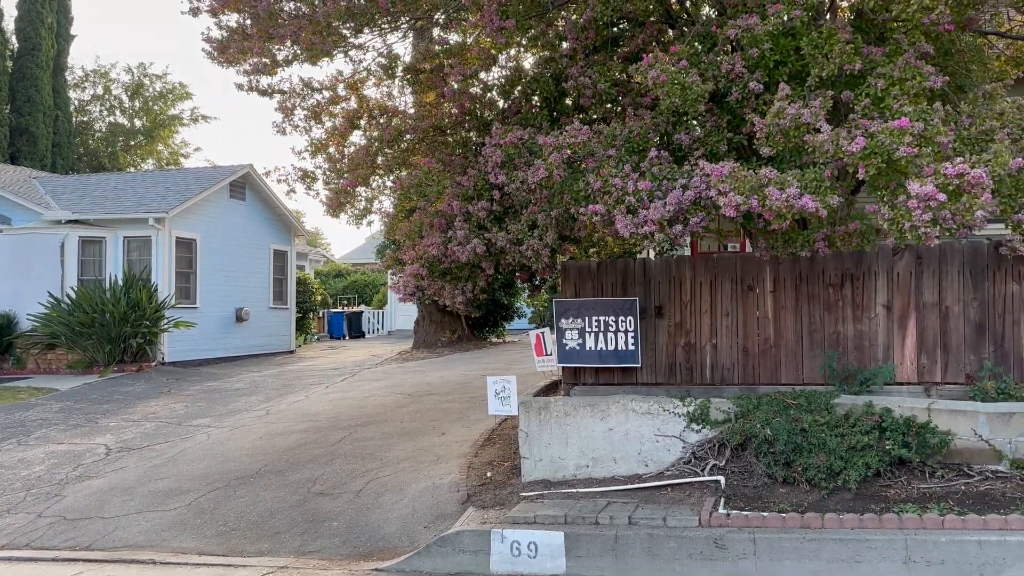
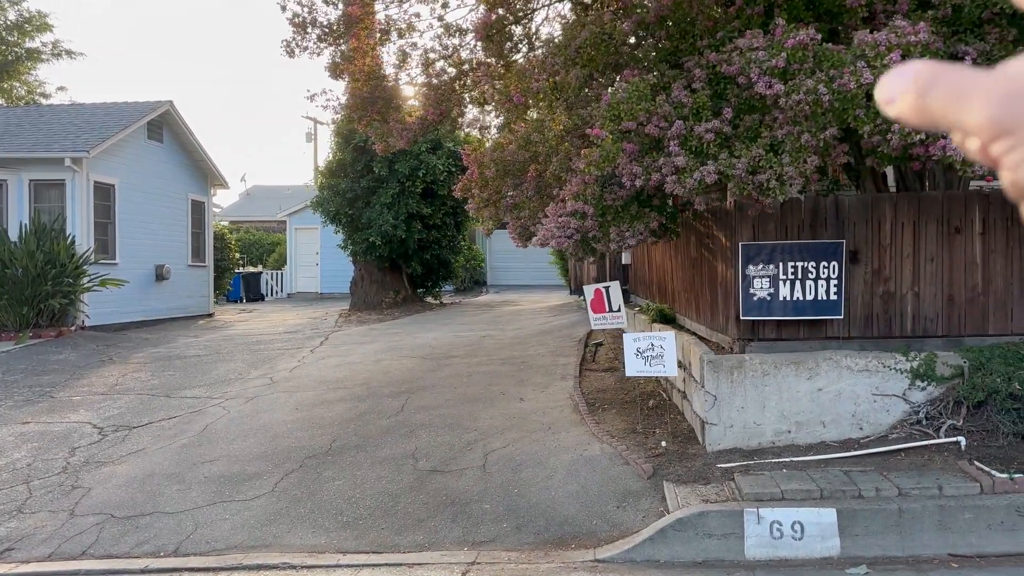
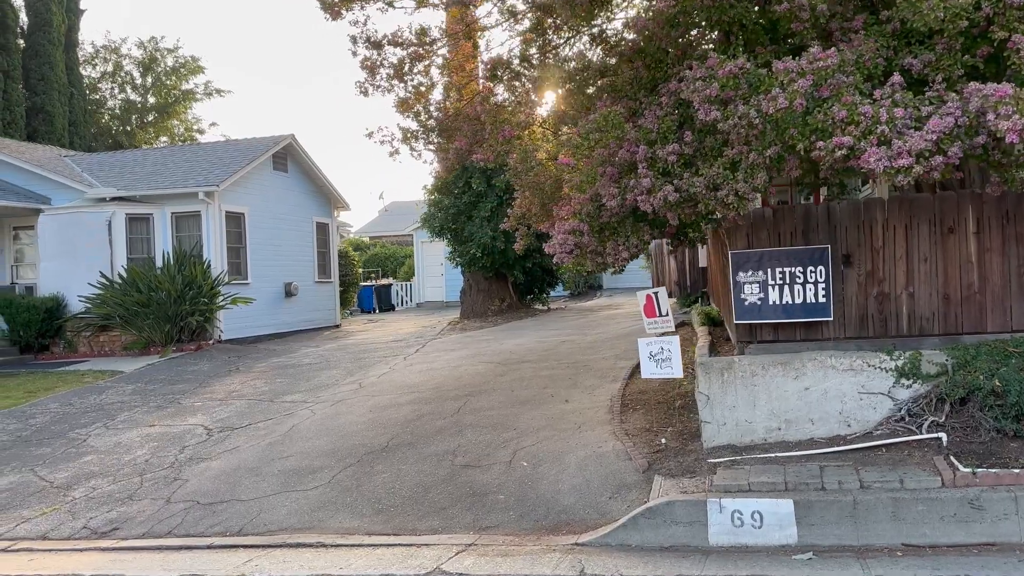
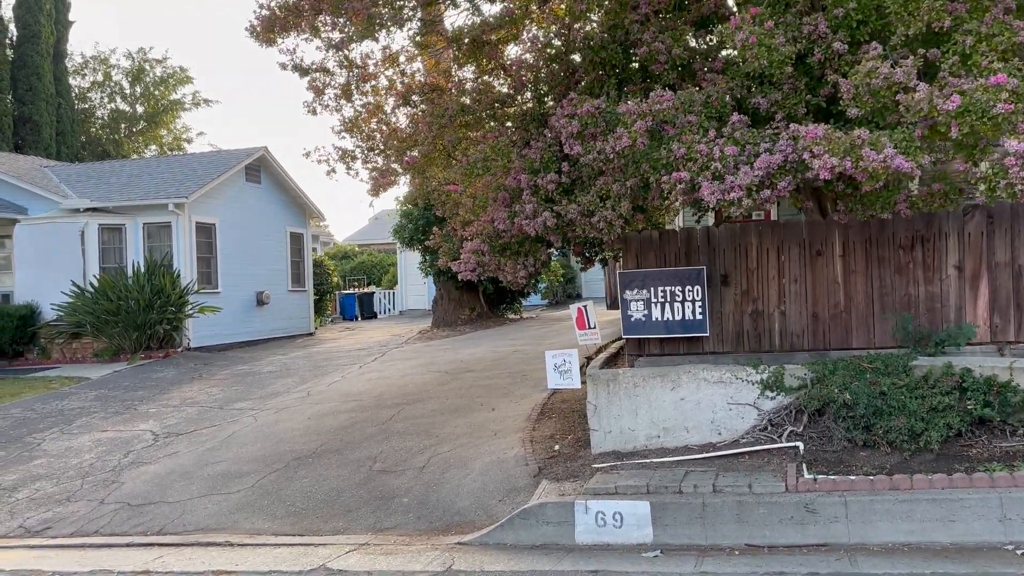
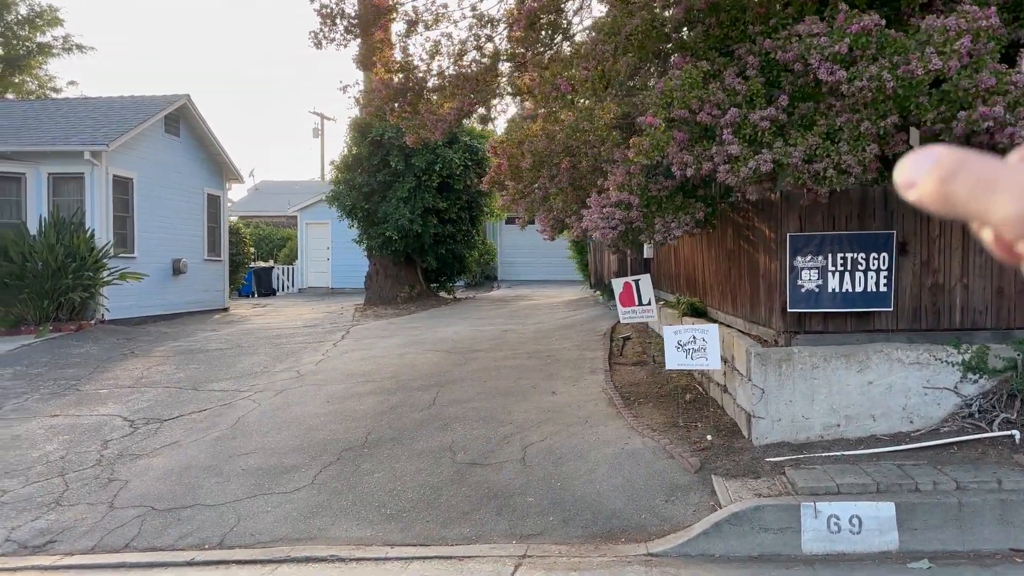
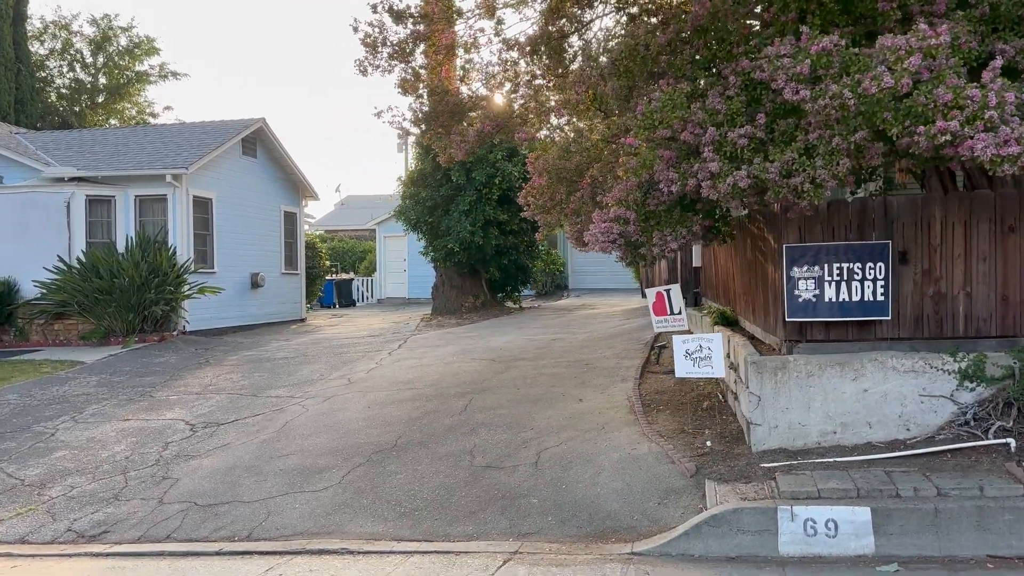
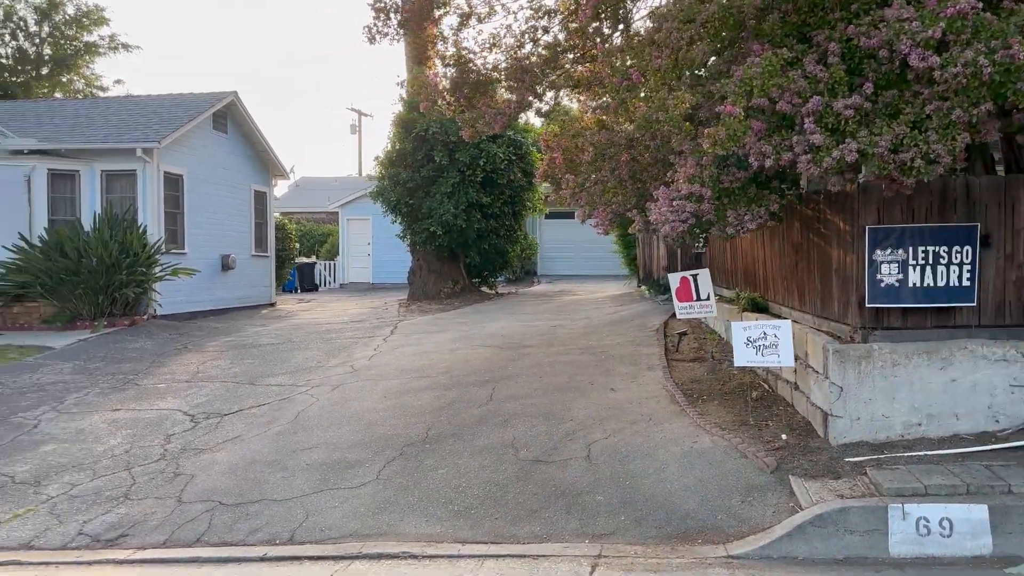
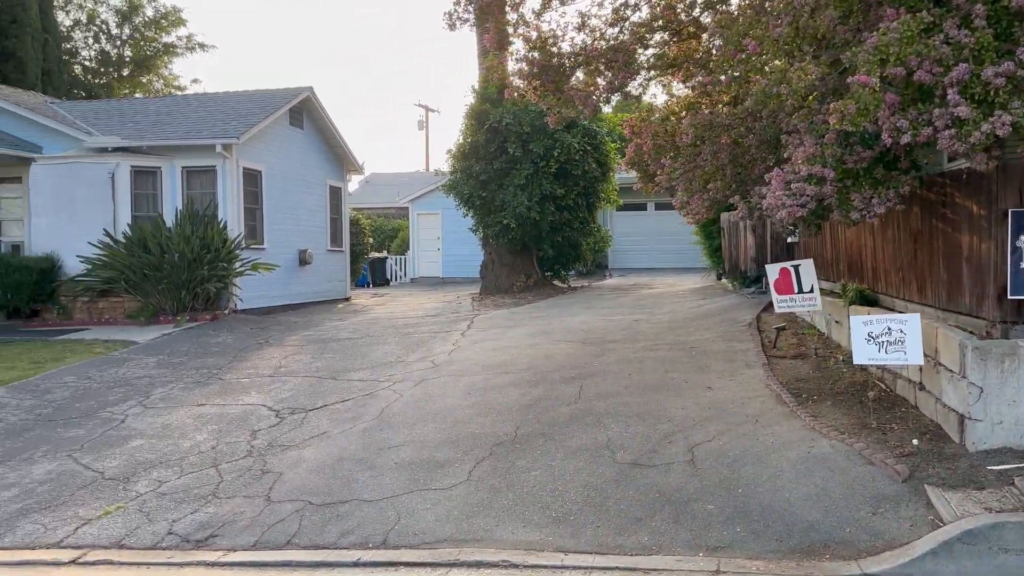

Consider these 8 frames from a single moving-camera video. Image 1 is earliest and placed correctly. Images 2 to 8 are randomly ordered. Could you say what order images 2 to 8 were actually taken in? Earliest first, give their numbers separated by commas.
4, 3, 6, 2, 5, 7, 8
